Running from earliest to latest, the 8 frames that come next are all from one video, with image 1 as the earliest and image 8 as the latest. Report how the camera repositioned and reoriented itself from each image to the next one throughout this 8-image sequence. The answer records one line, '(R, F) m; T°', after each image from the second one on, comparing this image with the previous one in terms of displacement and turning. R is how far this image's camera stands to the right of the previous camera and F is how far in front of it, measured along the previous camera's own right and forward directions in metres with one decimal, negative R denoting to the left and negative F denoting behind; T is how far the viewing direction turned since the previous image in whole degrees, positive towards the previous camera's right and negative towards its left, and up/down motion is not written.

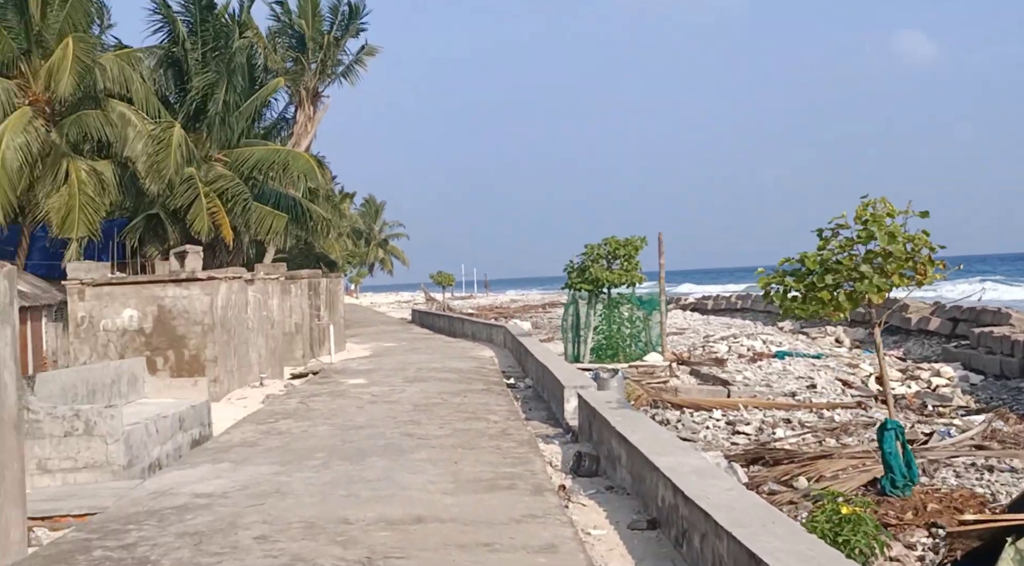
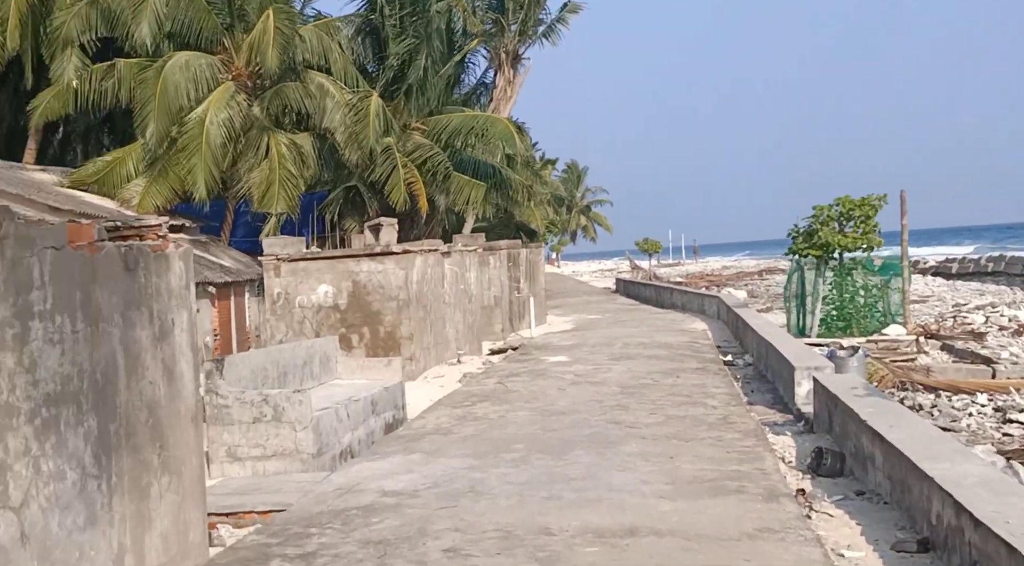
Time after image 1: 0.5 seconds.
(-0.1, +1.1) m; -9°
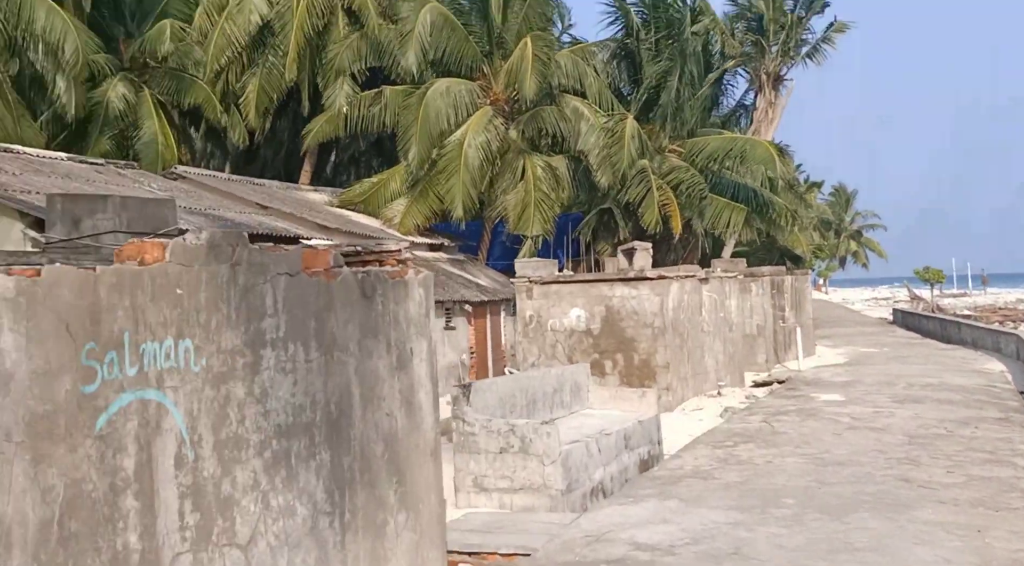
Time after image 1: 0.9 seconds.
(-0.1, +0.8) m; -11°
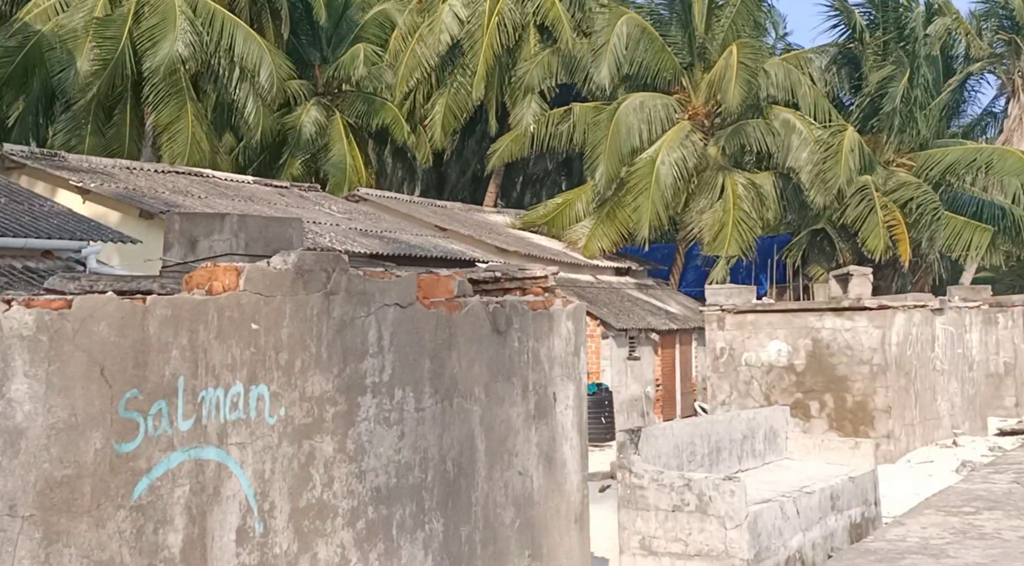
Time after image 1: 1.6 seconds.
(+0.2, +1.4) m; -9°
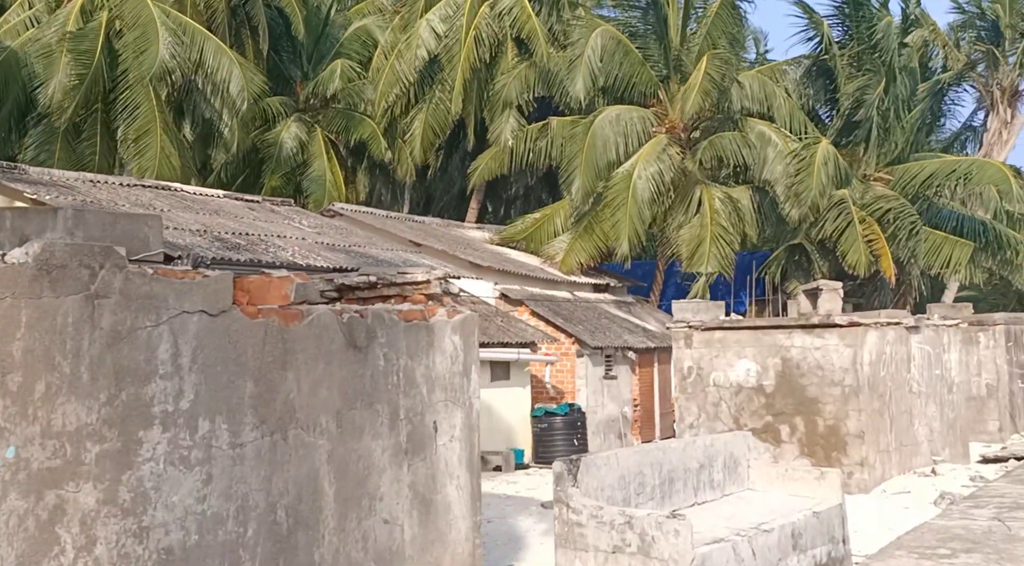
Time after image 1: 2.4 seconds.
(+0.4, +0.9) m; 0°
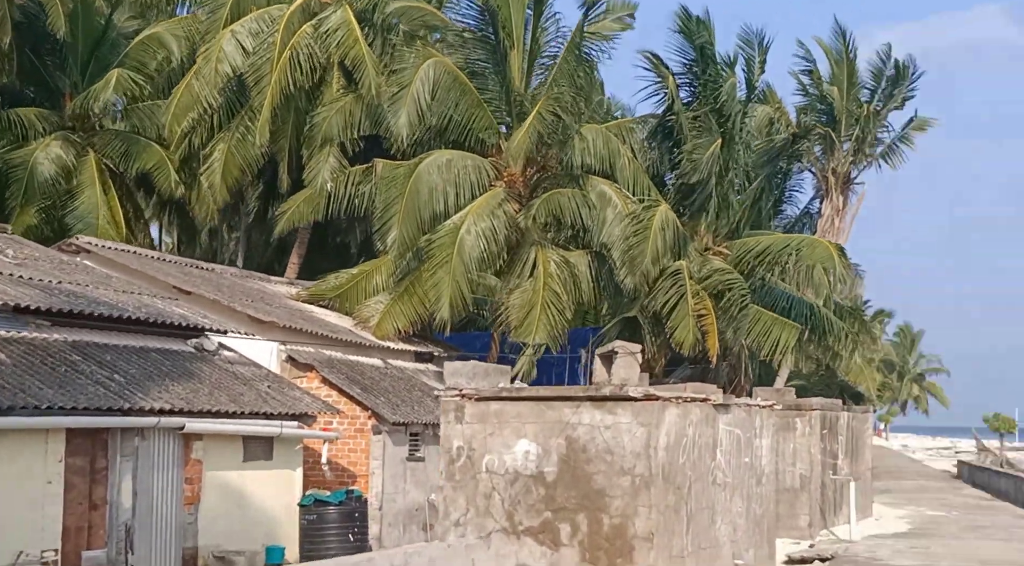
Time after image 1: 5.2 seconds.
(+1.2, +2.4) m; +6°
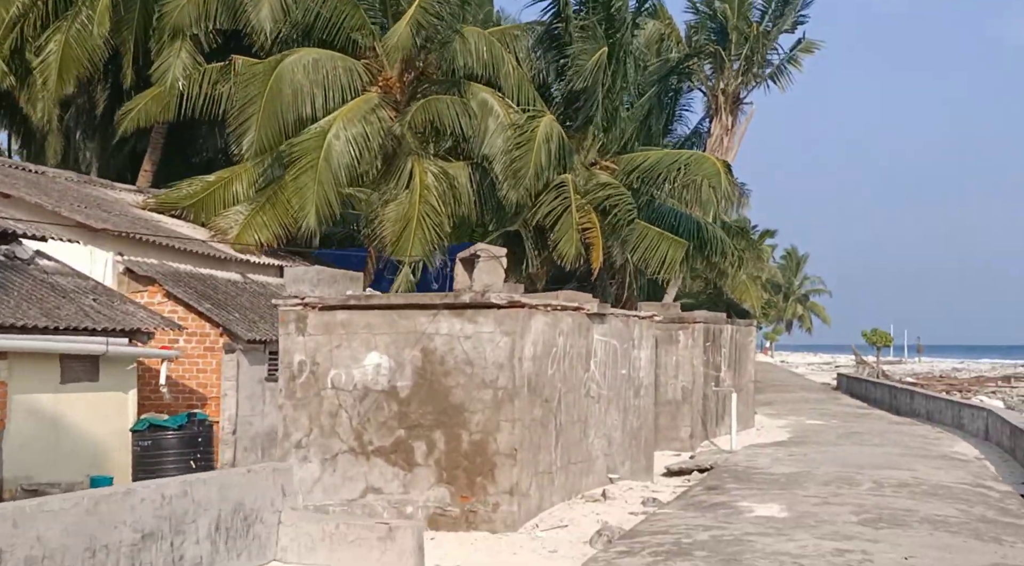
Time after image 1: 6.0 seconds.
(+0.4, +1.0) m; +5°
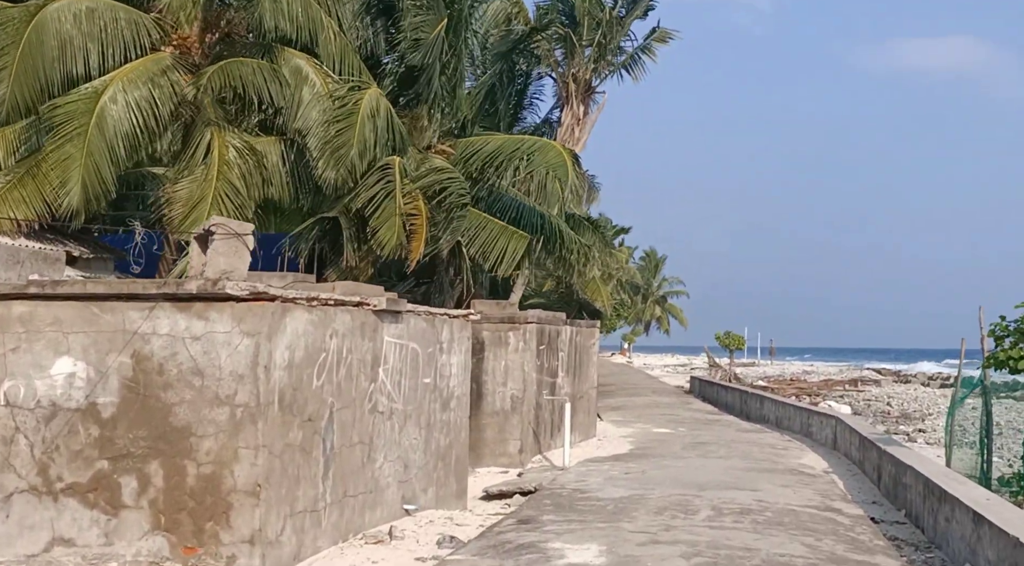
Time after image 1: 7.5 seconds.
(+0.7, +2.1) m; +6°
